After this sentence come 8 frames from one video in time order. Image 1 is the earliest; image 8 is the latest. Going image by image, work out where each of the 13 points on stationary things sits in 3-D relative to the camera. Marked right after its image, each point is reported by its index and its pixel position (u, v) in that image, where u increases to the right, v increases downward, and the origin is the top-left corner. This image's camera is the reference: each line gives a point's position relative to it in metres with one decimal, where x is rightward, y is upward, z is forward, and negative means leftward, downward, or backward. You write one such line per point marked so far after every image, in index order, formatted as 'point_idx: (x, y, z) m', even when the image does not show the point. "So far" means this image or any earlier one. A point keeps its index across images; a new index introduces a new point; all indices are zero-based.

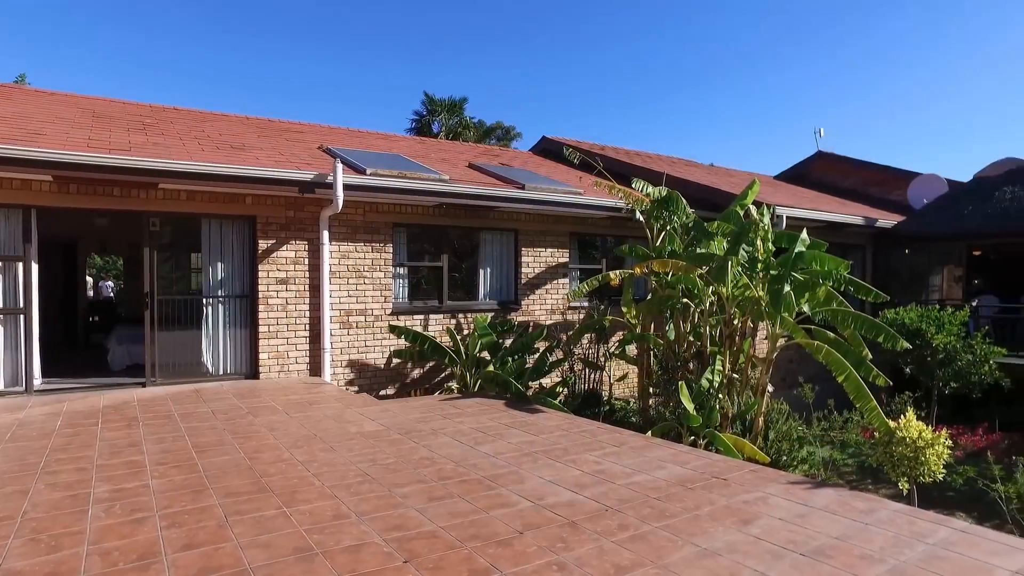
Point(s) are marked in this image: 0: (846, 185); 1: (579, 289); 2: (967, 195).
0: (+9.6, +3.0, +19.7) m
1: (+0.8, 0.0, +8.6) m
2: (+9.6, +1.9, +14.5) m
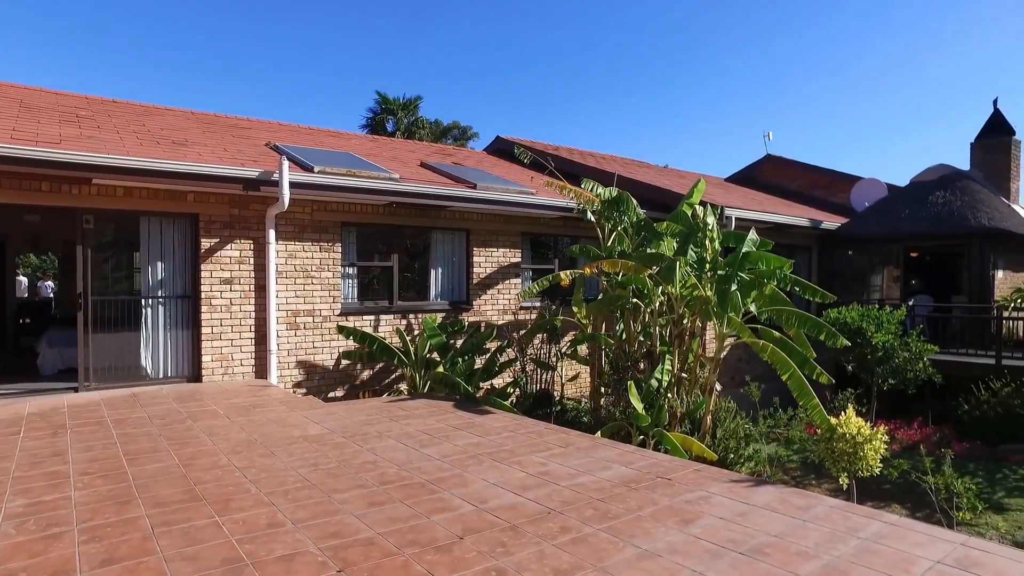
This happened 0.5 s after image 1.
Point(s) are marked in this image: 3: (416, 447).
0: (+8.3, +3.0, +20.3) m
1: (+0.2, 0.0, +8.6) m
2: (+8.6, +1.9, +15.0) m
3: (-0.7, -1.2, +5.0) m
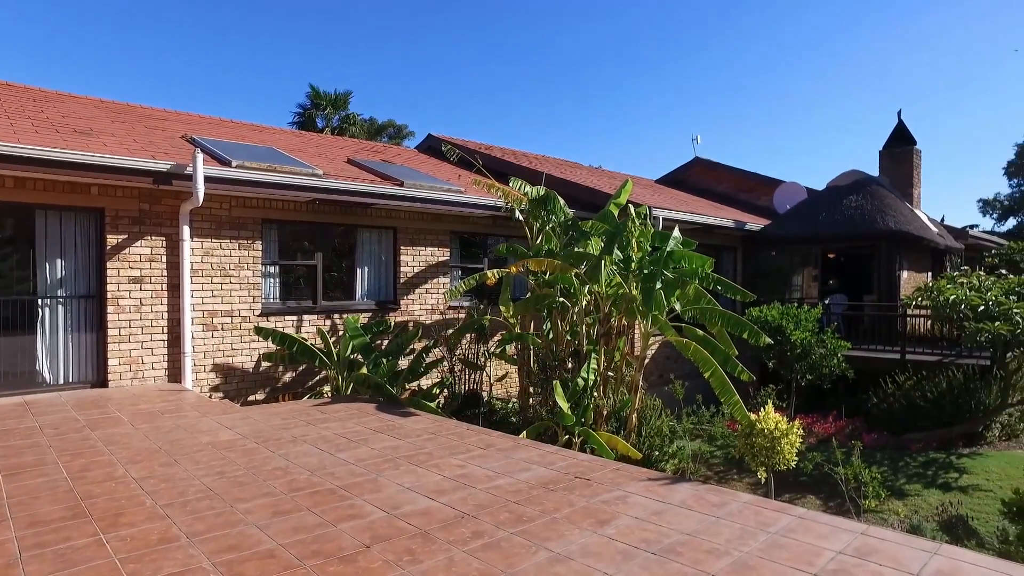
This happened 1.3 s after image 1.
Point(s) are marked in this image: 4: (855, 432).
0: (+6.3, +3.0, +20.8) m
1: (-0.7, 0.0, +8.4) m
2: (+7.1, +2.0, +15.6) m
3: (-1.3, -1.1, +4.8) m
4: (+5.0, -2.1, +10.0) m
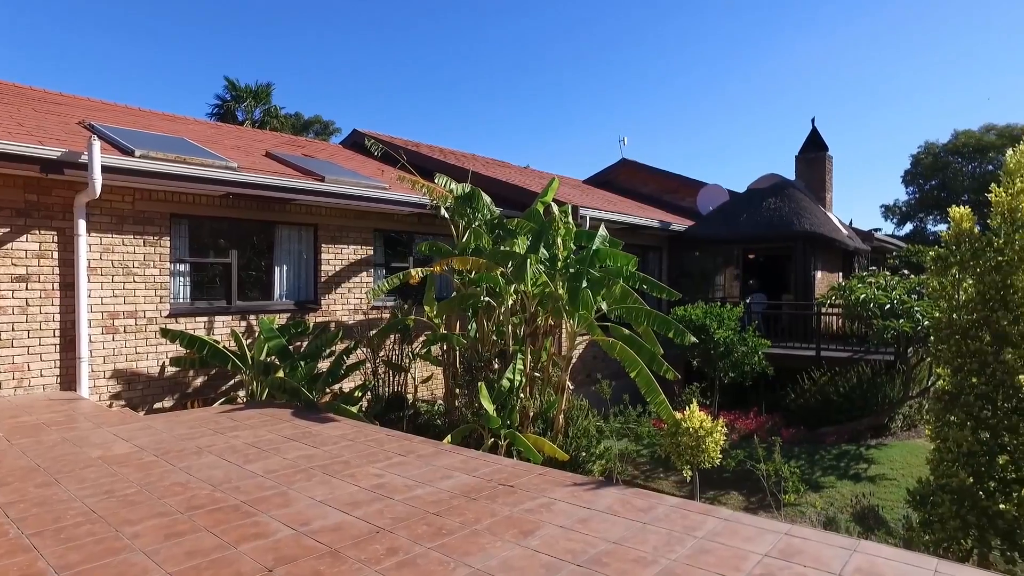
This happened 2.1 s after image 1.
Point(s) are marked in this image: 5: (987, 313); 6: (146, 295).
0: (+4.1, +3.0, +21.2) m
1: (-1.6, 0.0, +8.1) m
2: (+5.4, +2.0, +16.1) m
3: (-1.8, -1.1, +4.4) m
4: (+4.0, -2.1, +10.3) m
5: (+3.6, -0.2, +5.2) m
6: (-4.1, -0.1, +7.6) m
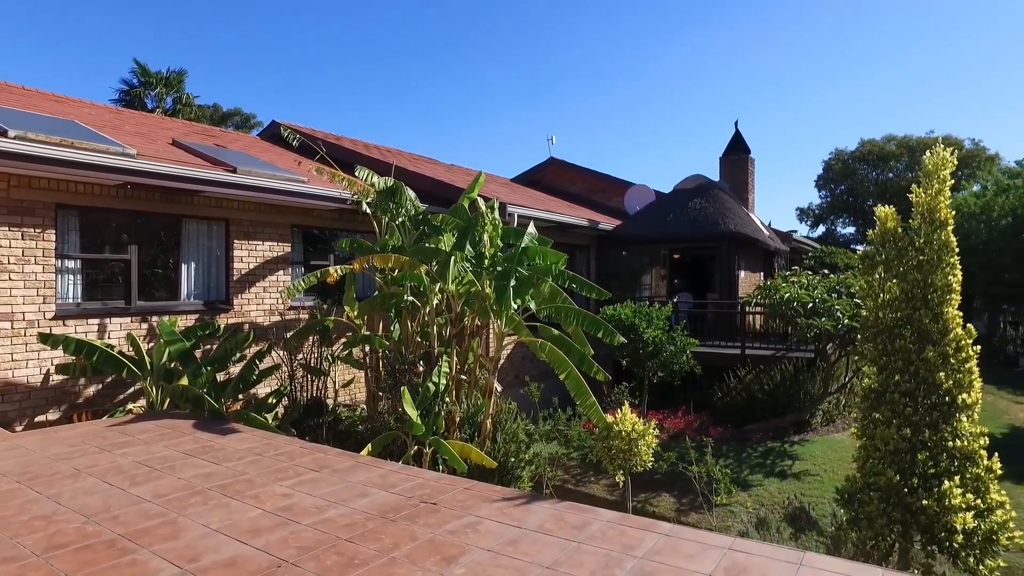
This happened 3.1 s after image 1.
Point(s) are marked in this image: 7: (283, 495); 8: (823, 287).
0: (+1.9, +3.0, +21.2) m
1: (-2.4, 0.0, +7.6) m
2: (+3.7, +2.0, +16.2) m
3: (-2.2, -1.1, +3.9) m
4: (+2.9, -2.1, +10.3) m
5: (+3.1, -0.2, +5.3) m
6: (-4.9, -0.1, +6.9) m
7: (-1.2, -1.1, +3.7) m
8: (+4.5, 0.0, +10.0) m
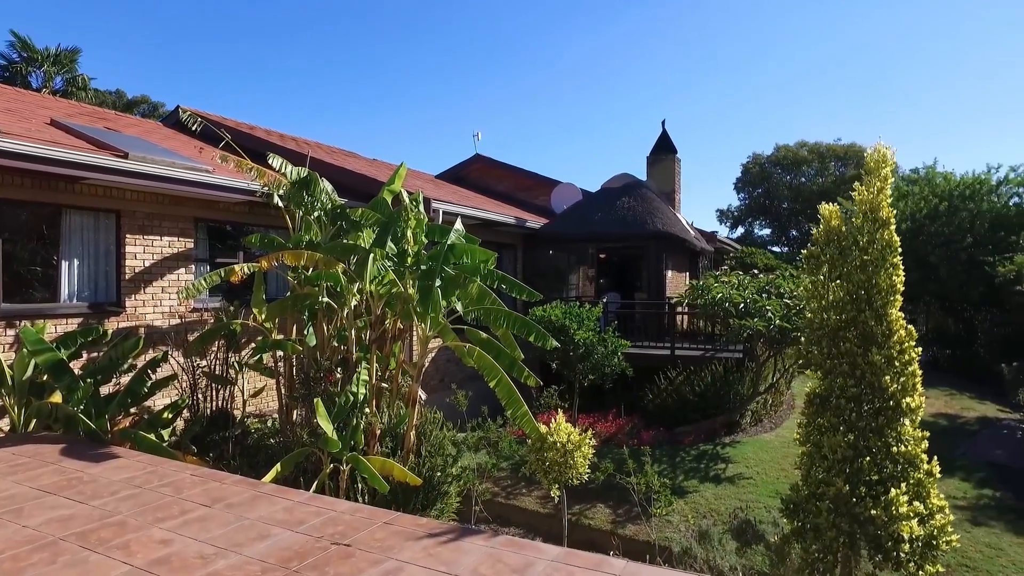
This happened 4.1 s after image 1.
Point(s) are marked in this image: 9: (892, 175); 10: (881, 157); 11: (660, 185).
0: (-0.4, +3.0, +20.7) m
1: (-3.1, 0.0, +6.8) m
2: (+2.0, +2.0, +16.0) m
3: (-2.6, -1.1, +3.1) m
4: (+1.8, -2.1, +10.1) m
5: (+2.5, -0.2, +5.1) m
6: (-5.5, -0.1, +5.8) m
7: (-1.6, -1.1, +3.0) m
8: (+3.5, 0.0, +9.9) m
9: (+2.9, +0.9, +5.3) m
10: (+2.9, +1.0, +5.4) m
11: (+3.8, +2.7, +17.8) m
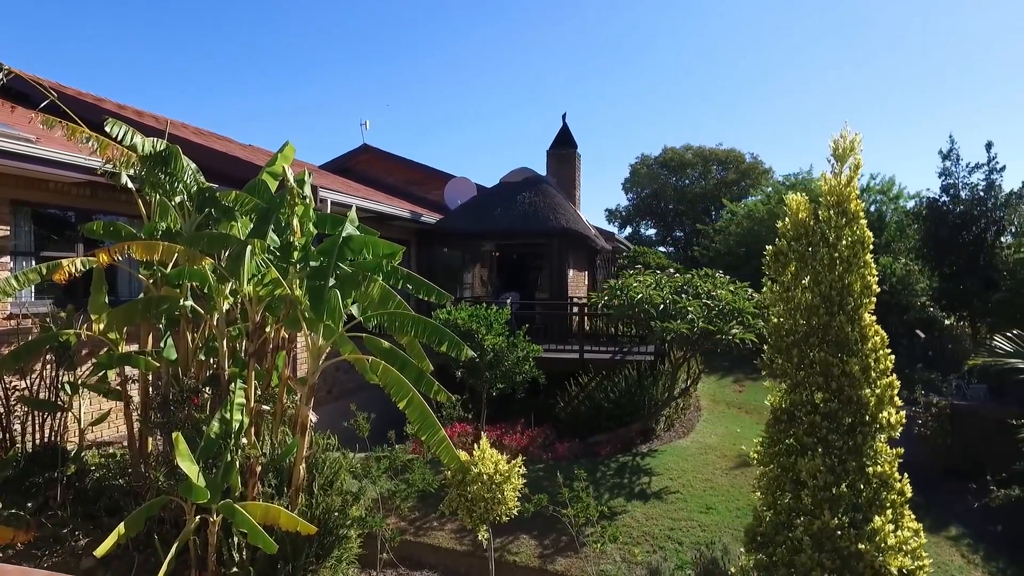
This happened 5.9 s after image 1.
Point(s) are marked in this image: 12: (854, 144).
0: (-3.5, +3.0, +19.4) m
1: (-3.8, 0.0, +5.2) m
2: (-0.4, +2.0, +15.2) m
3: (-2.6, -1.1, +1.7) m
4: (+0.5, -2.1, +9.3) m
5: (+2.1, -0.2, +4.5) m
6: (-6.0, -0.1, +3.8) m
7: (-1.6, -1.1, +1.8) m
8: (+2.2, 0.0, +9.4) m
9: (+2.4, +0.9, +4.7) m
10: (+2.4, +1.0, +4.8) m
11: (+1.2, +2.7, +17.2) m
12: (+2.4, +1.0, +4.8) m
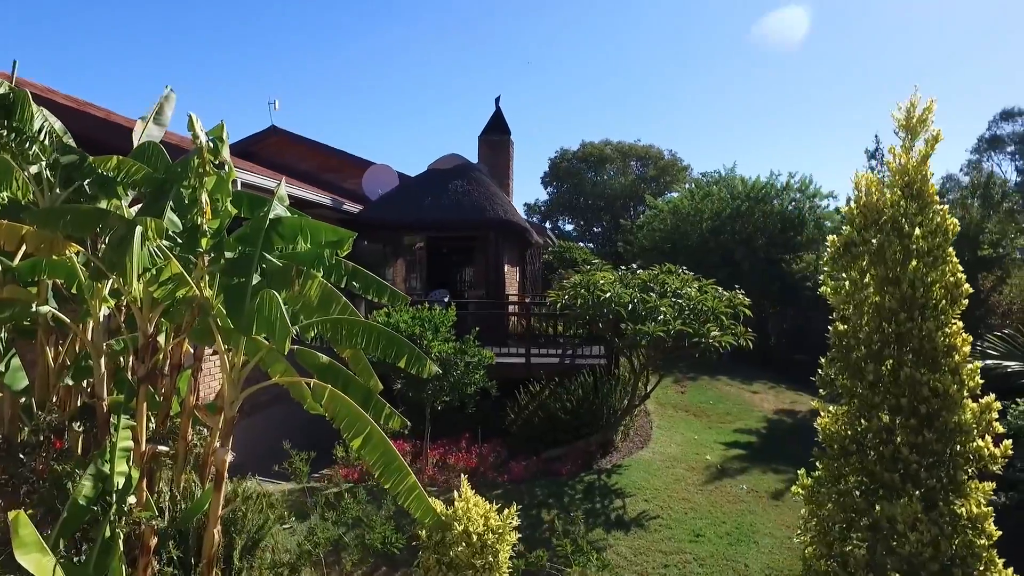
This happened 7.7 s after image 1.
0: (-5.4, +3.1, +17.6) m
1: (-3.9, 0.0, +3.5) m
2: (-1.8, +2.1, +13.8) m
3: (-2.2, -1.2, +0.2) m
4: (-0.1, -2.1, +8.1) m
5: (+2.1, -0.2, +3.6) m
6: (-5.8, -0.1, +1.8) m
7: (-1.2, -1.1, +0.4) m
8: (+1.5, +0.1, +8.5) m
9: (+2.4, +0.9, +3.9) m
10: (+2.3, +1.0, +3.9) m
11: (-0.5, +2.8, +16.1) m
12: (+2.4, +1.0, +3.9) m
